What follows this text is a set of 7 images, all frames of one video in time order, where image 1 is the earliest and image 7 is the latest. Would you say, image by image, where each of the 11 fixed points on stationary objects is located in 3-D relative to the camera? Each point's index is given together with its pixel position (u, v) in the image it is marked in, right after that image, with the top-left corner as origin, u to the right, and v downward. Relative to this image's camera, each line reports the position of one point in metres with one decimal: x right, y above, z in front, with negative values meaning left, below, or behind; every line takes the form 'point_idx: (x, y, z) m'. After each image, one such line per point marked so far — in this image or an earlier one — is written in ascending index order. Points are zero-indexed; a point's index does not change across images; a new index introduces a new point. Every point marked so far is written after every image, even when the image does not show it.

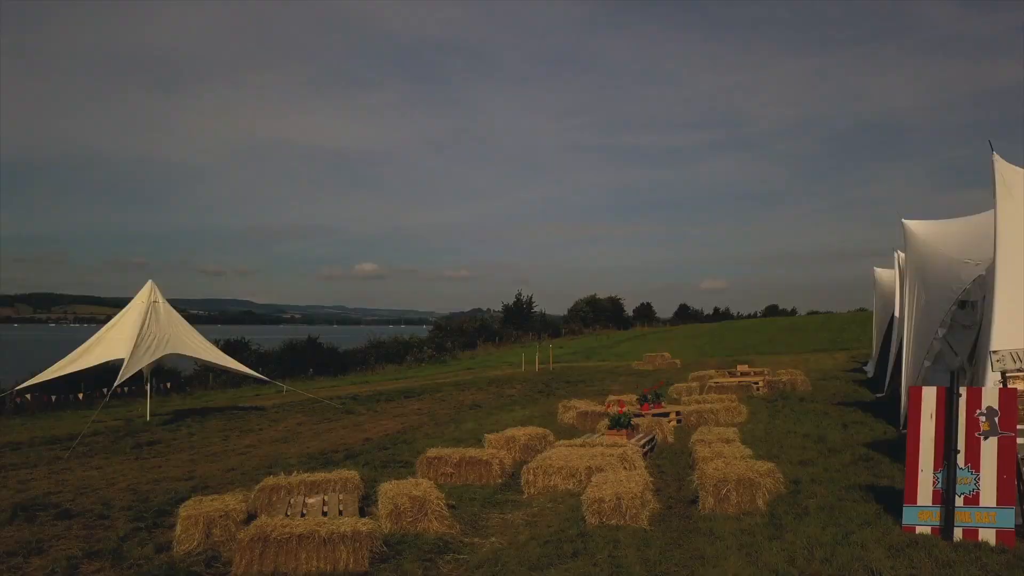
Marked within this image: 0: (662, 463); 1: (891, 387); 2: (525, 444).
0: (+2.3, -2.7, +11.1) m
1: (+9.2, -2.4, +17.4) m
2: (+0.2, -2.6, +11.8) m
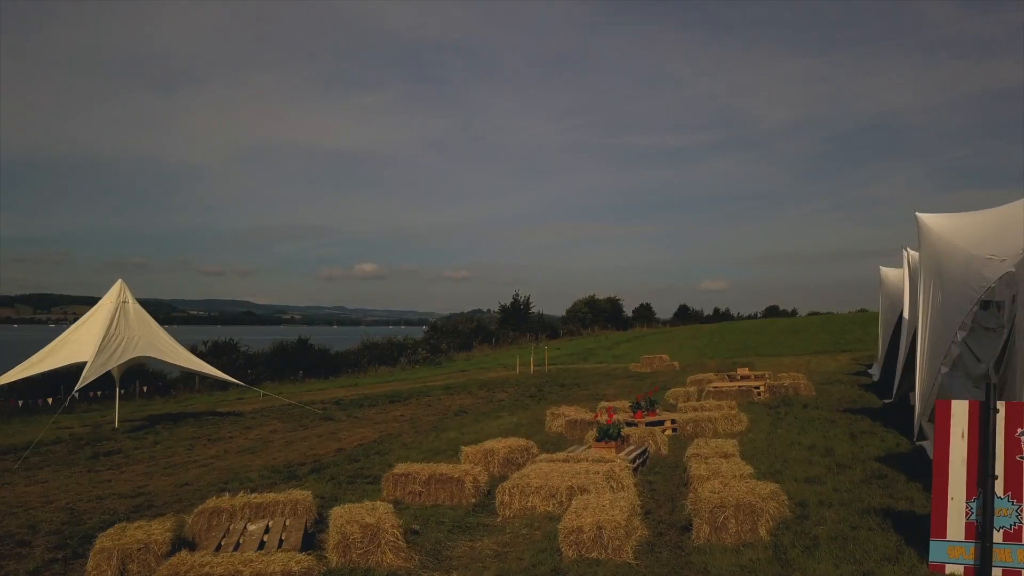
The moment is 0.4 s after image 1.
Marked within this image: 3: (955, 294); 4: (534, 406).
0: (+2.0, -2.7, +10.1) m
1: (+8.9, -2.4, +16.4) m
2: (-0.1, -2.6, +10.8) m
3: (+6.6, -0.1, +10.6) m
4: (+0.6, -3.2, +19.4) m
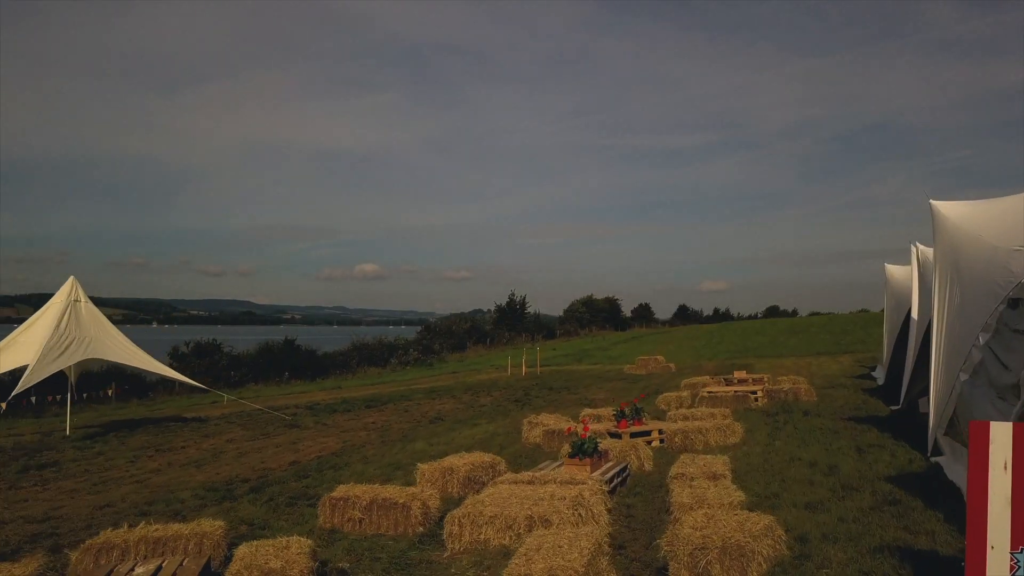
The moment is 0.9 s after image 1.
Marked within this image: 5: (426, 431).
0: (+1.5, -2.7, +8.8) m
1: (+8.4, -2.4, +15.1) m
2: (-0.6, -2.5, +9.6) m
3: (+6.1, 0.0, +9.3) m
4: (+0.1, -3.2, +18.2) m
5: (-1.9, -3.2, +15.8) m
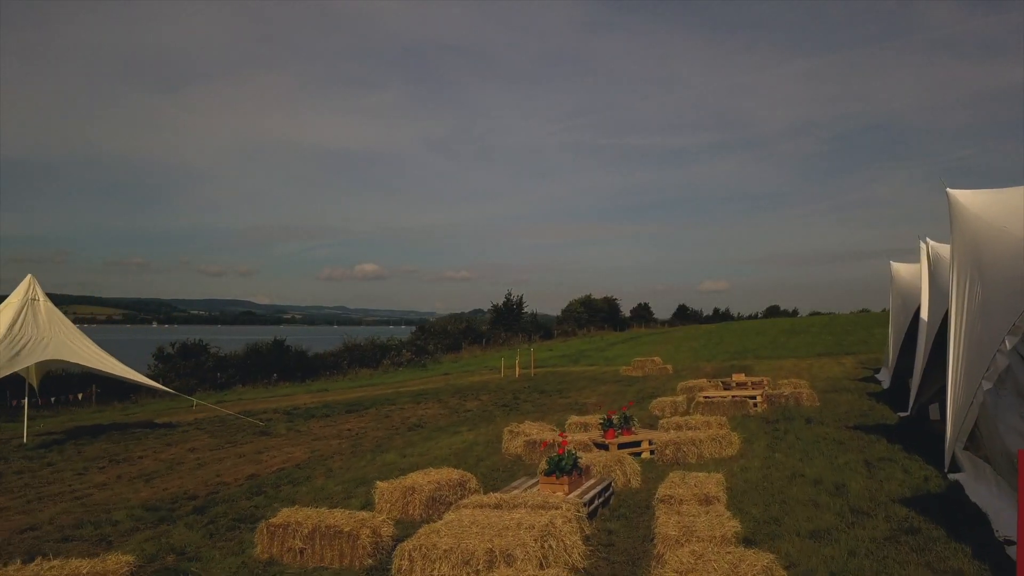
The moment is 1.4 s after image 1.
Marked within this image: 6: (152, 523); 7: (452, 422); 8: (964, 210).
0: (+1.1, -2.6, +7.8) m
1: (+8.0, -2.3, +14.1) m
2: (-1.0, -2.5, +8.6) m
3: (+5.7, 0.0, +8.3) m
4: (-0.3, -3.1, +17.2) m
5: (-2.3, -3.2, +14.8) m
6: (-4.4, -2.9, +8.8) m
7: (-1.5, -3.3, +17.3) m
8: (+6.1, +1.1, +9.6) m
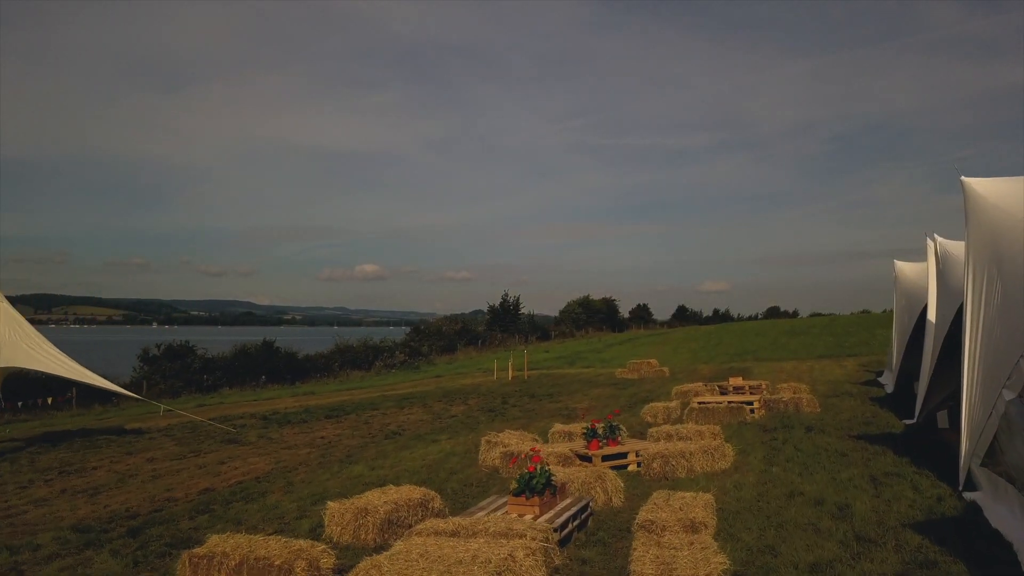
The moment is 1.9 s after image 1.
0: (+0.7, -2.6, +6.9) m
1: (+7.7, -2.3, +13.2) m
2: (-1.4, -2.5, +7.7) m
3: (+5.3, 0.0, +7.4) m
4: (-0.6, -3.1, +16.3) m
5: (-2.7, -3.1, +13.9) m
6: (-4.8, -2.9, +7.9) m
7: (-1.8, -3.2, +16.4) m
8: (+5.7, +1.1, +8.7) m
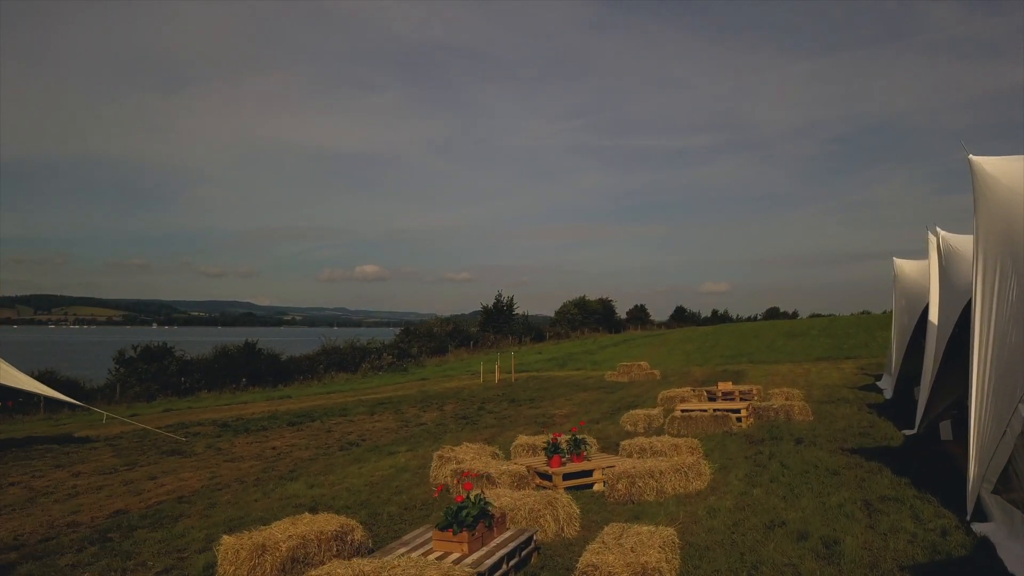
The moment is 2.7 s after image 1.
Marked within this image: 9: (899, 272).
0: (+0.1, -2.6, +5.7) m
1: (+7.0, -2.3, +12.0) m
2: (-2.0, -2.5, +6.5) m
3: (+4.7, 0.0, +6.2) m
4: (-1.3, -3.1, +15.1) m
5: (-3.3, -3.1, +12.7) m
6: (-5.5, -2.8, +6.7) m
7: (-2.5, -3.2, +15.2) m
8: (+5.0, +1.1, +7.5) m
9: (+10.2, +0.4, +18.7) m
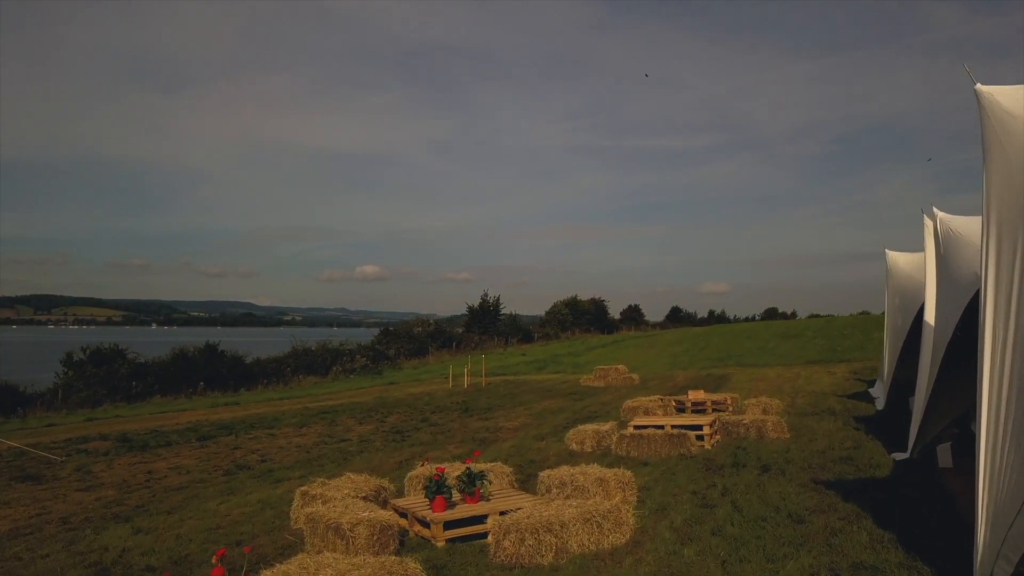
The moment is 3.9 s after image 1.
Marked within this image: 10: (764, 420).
0: (-1.3, -2.5, +3.5) m
1: (+5.6, -2.2, +9.7) m
2: (-3.4, -2.4, +4.2) m
3: (+3.3, +0.1, +3.9) m
4: (-2.7, -3.0, +12.8) m
5: (-4.7, -3.0, +10.4) m
6: (-6.9, -2.7, +4.5) m
7: (-3.9, -3.1, +13.0) m
8: (+3.7, +1.2, +5.3) m
9: (+8.8, +0.5, +16.5) m
10: (+4.6, -2.4, +13.1) m
